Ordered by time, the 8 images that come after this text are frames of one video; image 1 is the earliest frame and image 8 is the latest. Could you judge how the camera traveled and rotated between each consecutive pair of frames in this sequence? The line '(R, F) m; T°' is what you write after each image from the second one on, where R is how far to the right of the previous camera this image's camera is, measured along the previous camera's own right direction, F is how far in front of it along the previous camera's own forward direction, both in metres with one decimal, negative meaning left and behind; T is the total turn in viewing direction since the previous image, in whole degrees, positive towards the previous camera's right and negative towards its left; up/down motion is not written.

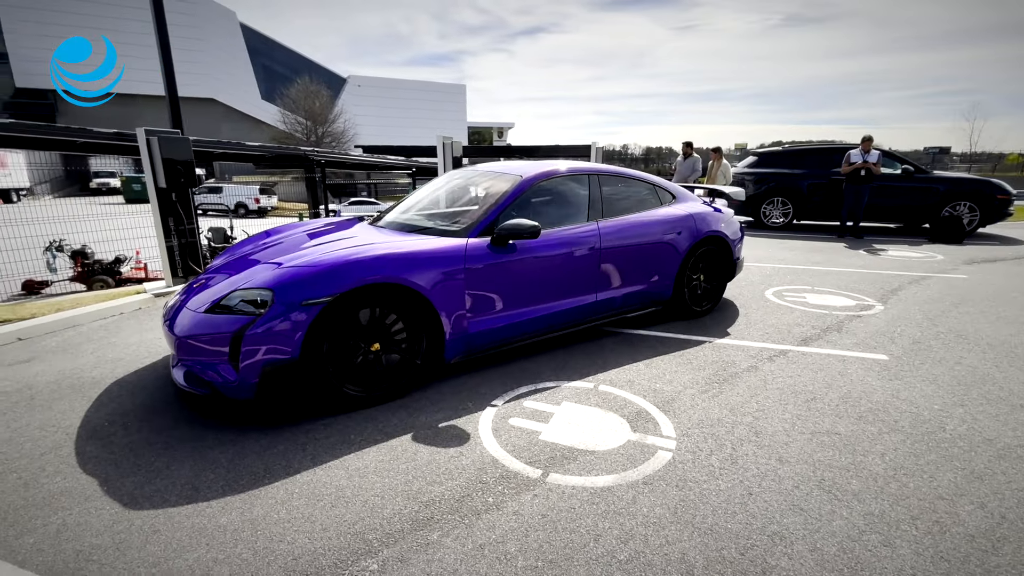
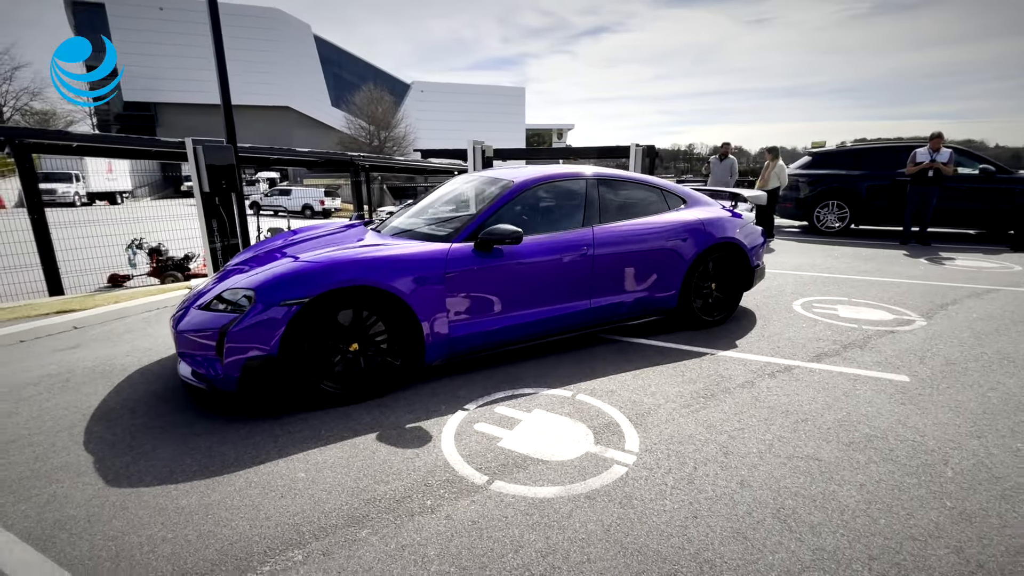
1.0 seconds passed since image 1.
(+0.5, 0.0) m; -7°
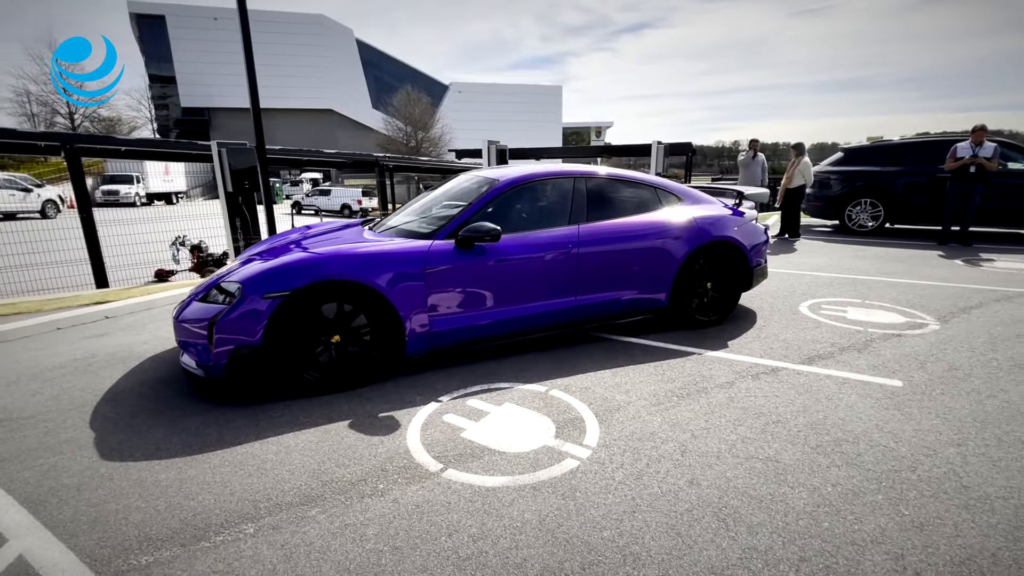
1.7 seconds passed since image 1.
(+0.4, -0.1) m; -4°
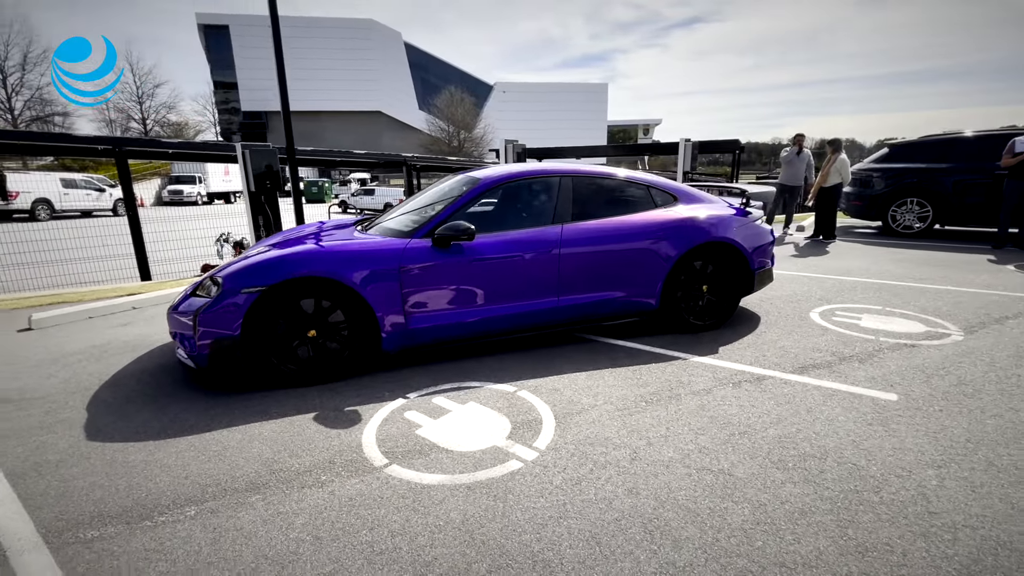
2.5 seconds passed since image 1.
(+0.5, 0.0) m; -5°
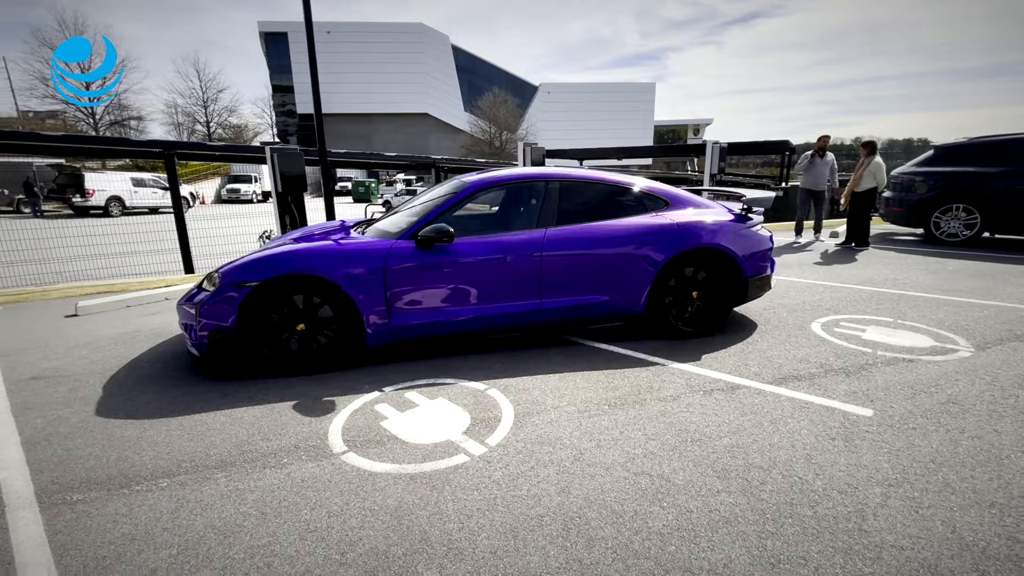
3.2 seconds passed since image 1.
(+0.5, -0.1) m; -5°
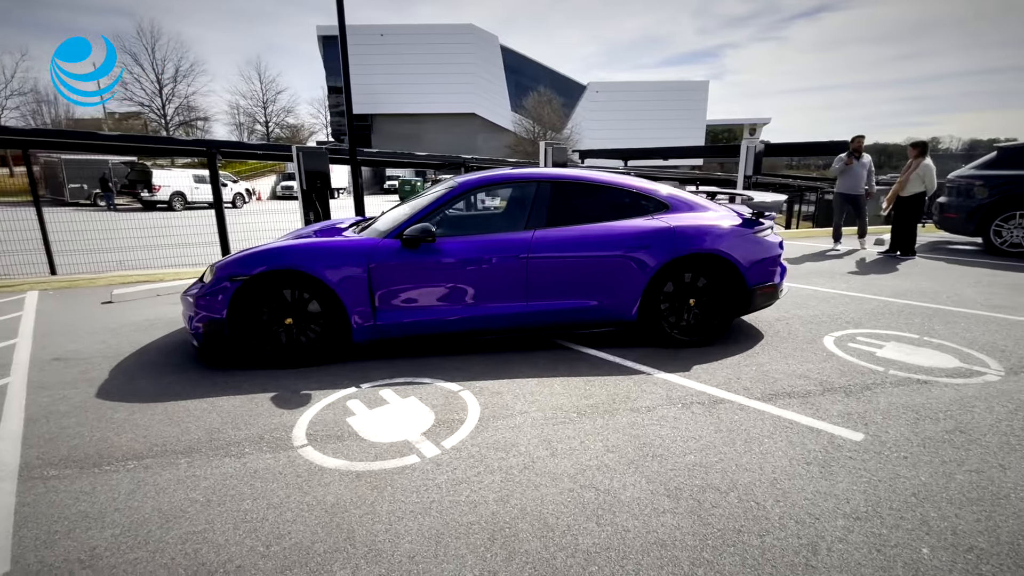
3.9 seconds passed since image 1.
(+0.4, +0.1) m; -5°
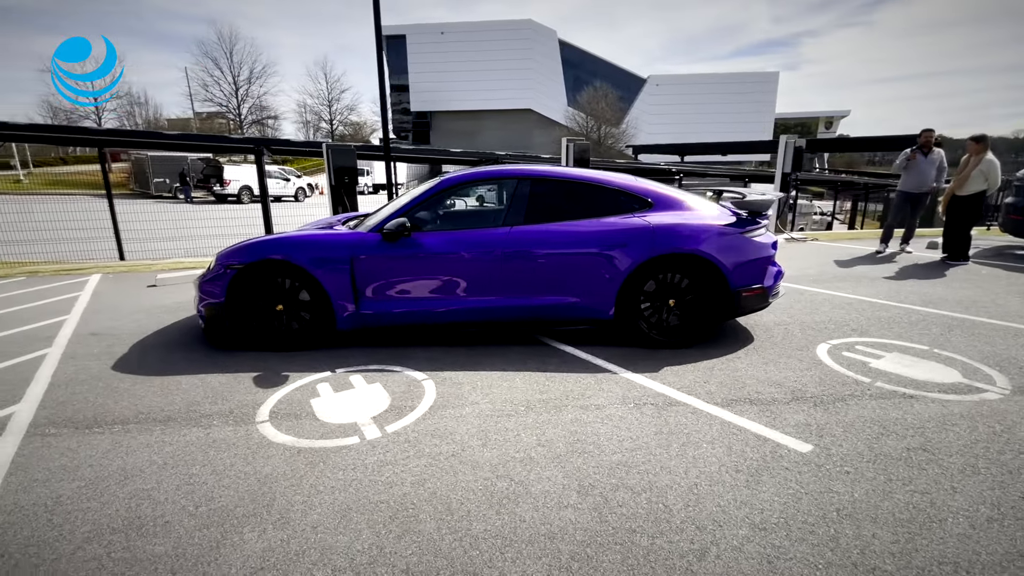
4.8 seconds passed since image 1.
(+0.6, 0.0) m; -7°
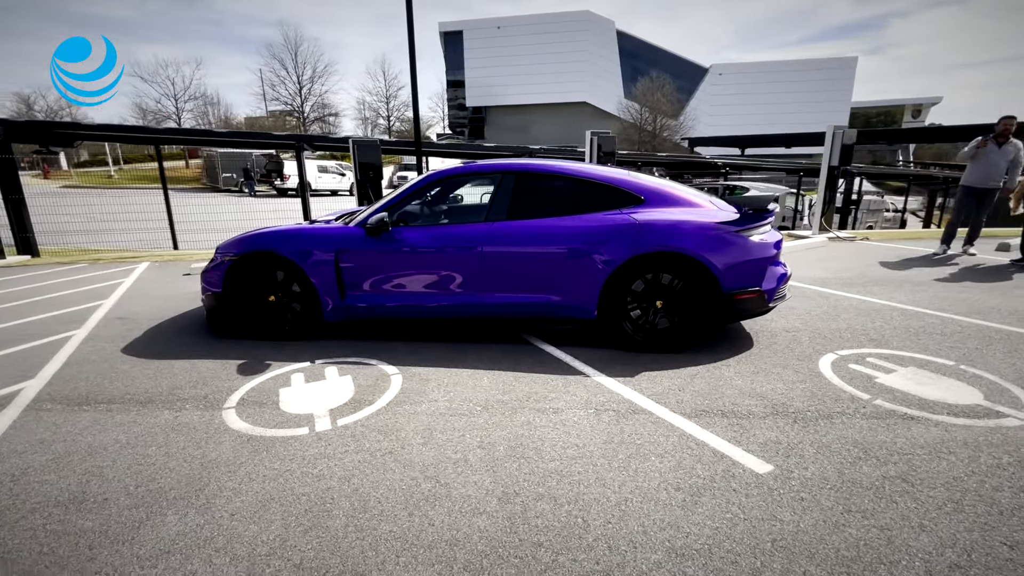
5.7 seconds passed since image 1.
(+0.6, +0.1) m; -6°
